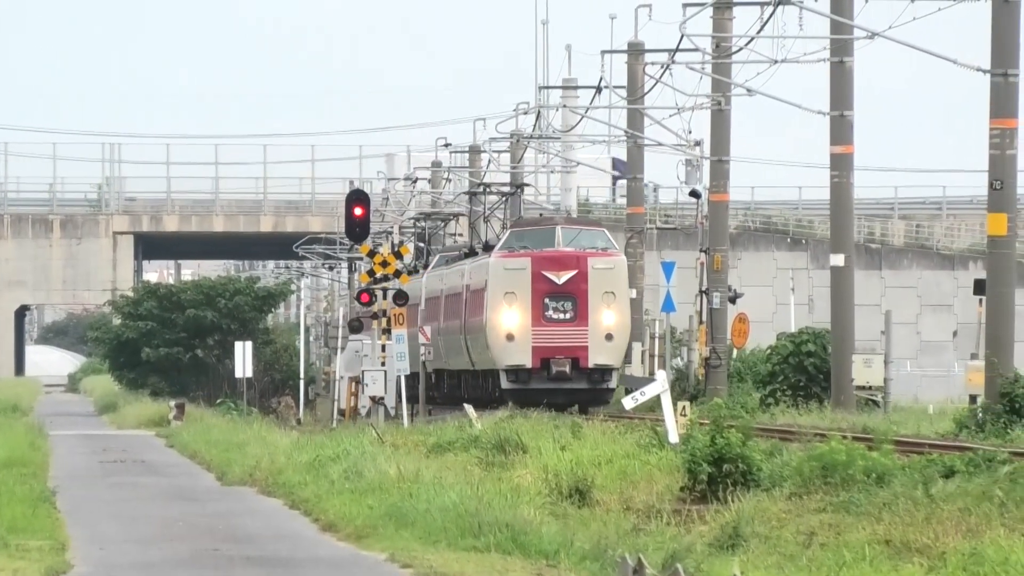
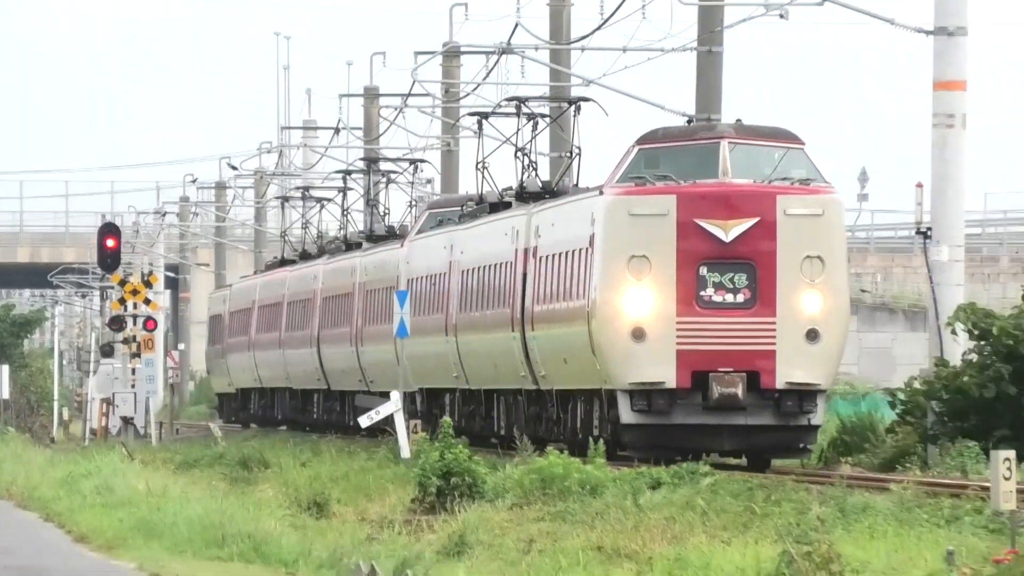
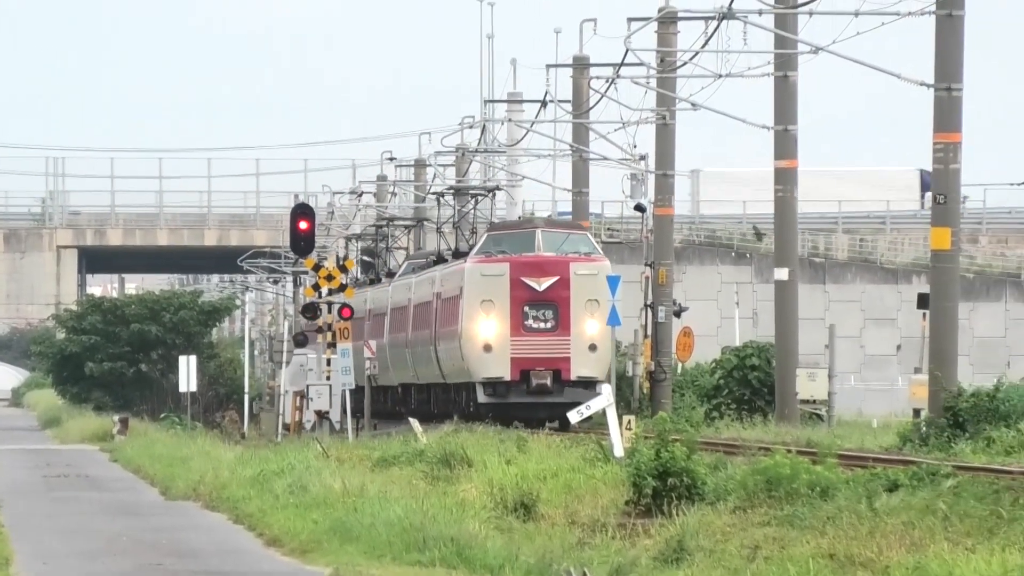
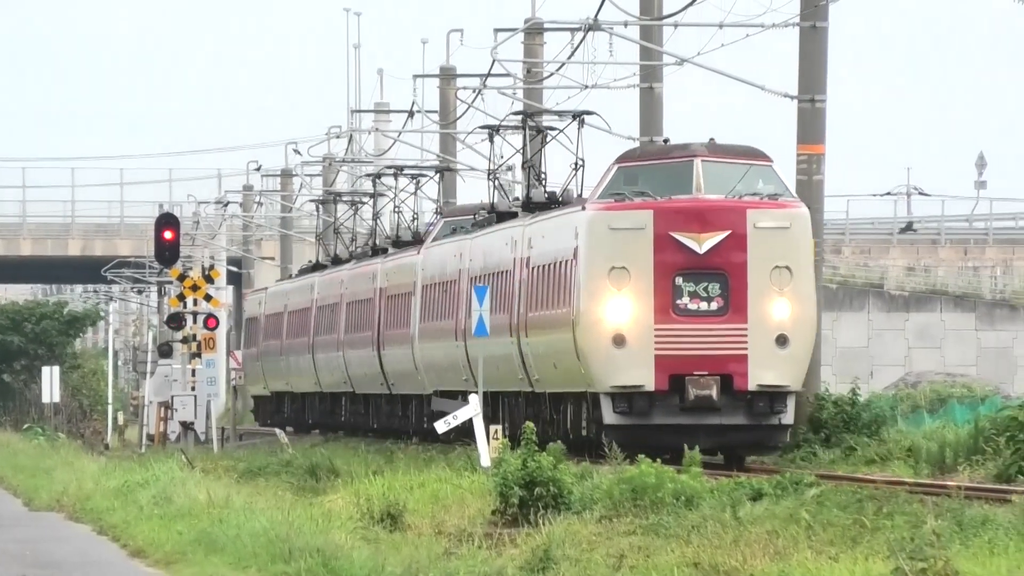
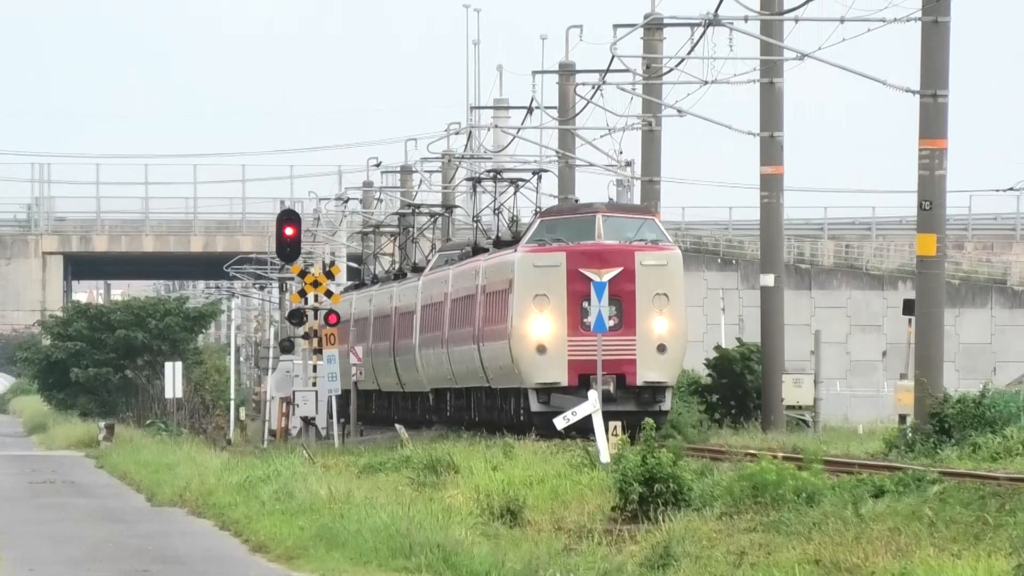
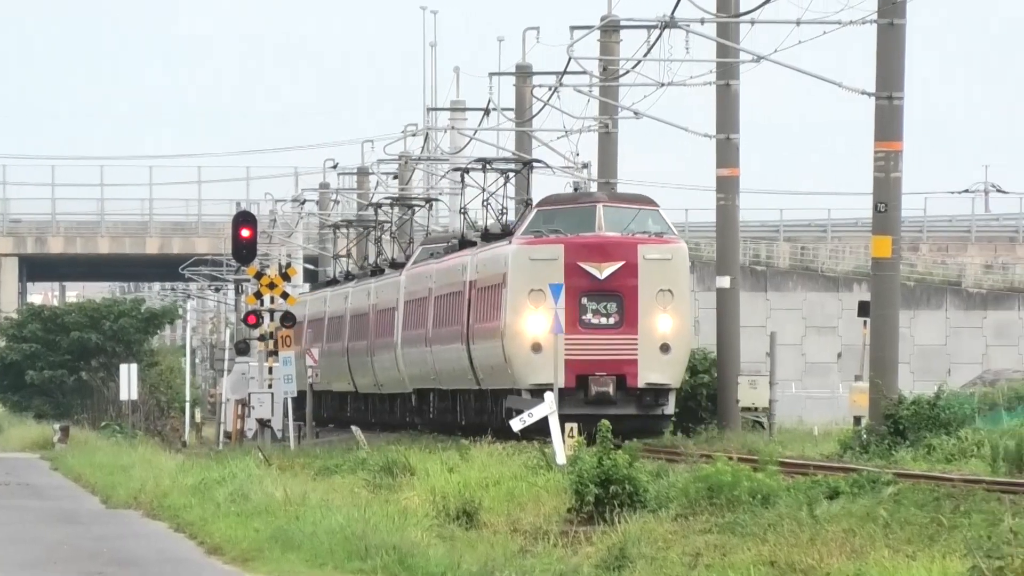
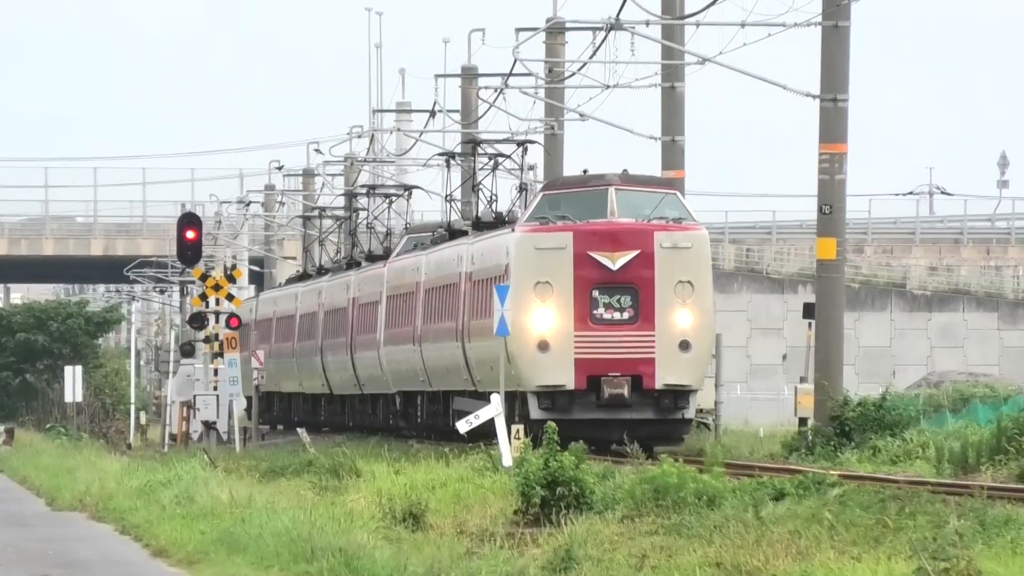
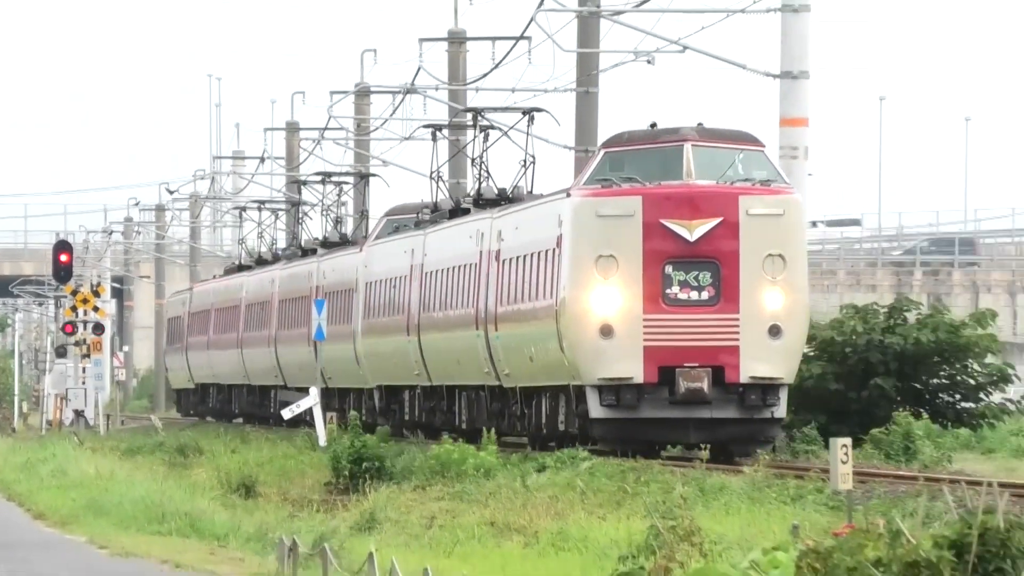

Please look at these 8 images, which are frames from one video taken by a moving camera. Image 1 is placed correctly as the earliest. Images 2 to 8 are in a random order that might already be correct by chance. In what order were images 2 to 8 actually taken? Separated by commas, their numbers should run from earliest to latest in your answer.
3, 5, 6, 7, 4, 2, 8
